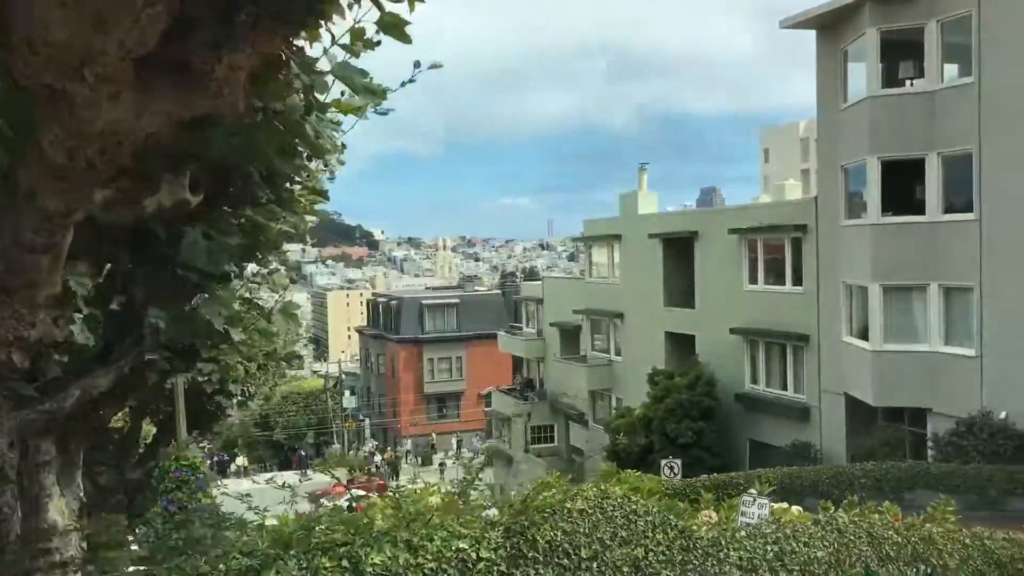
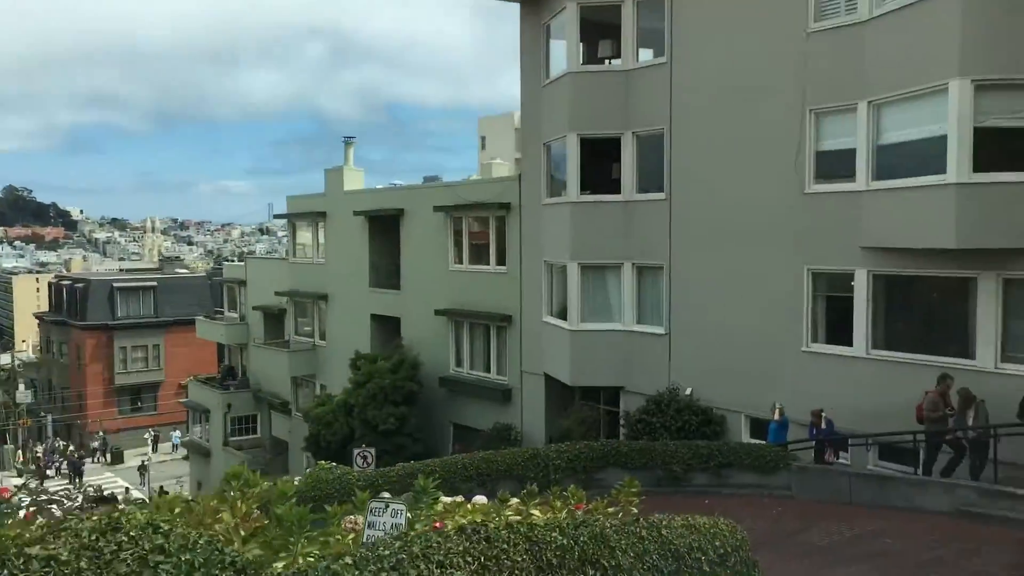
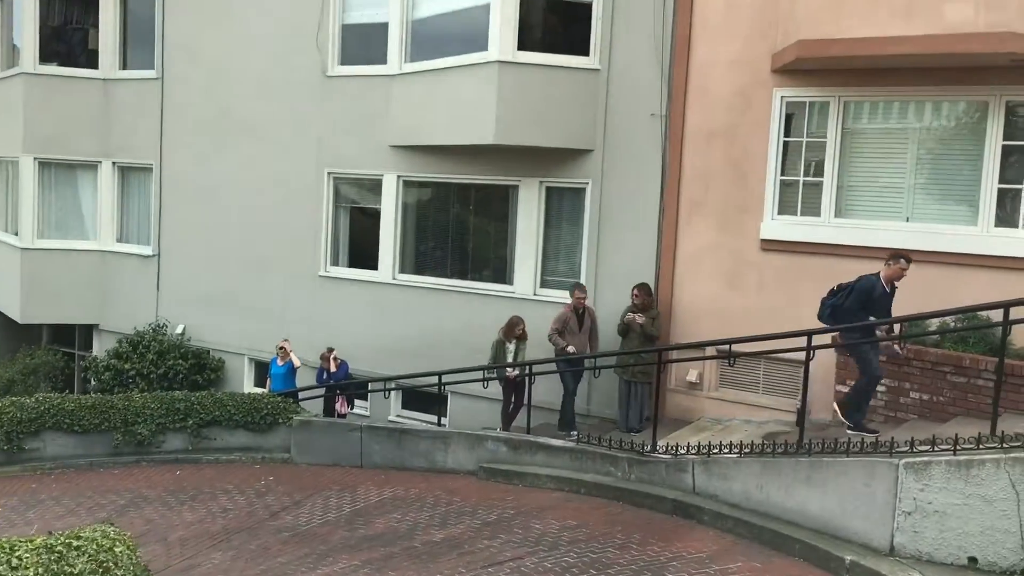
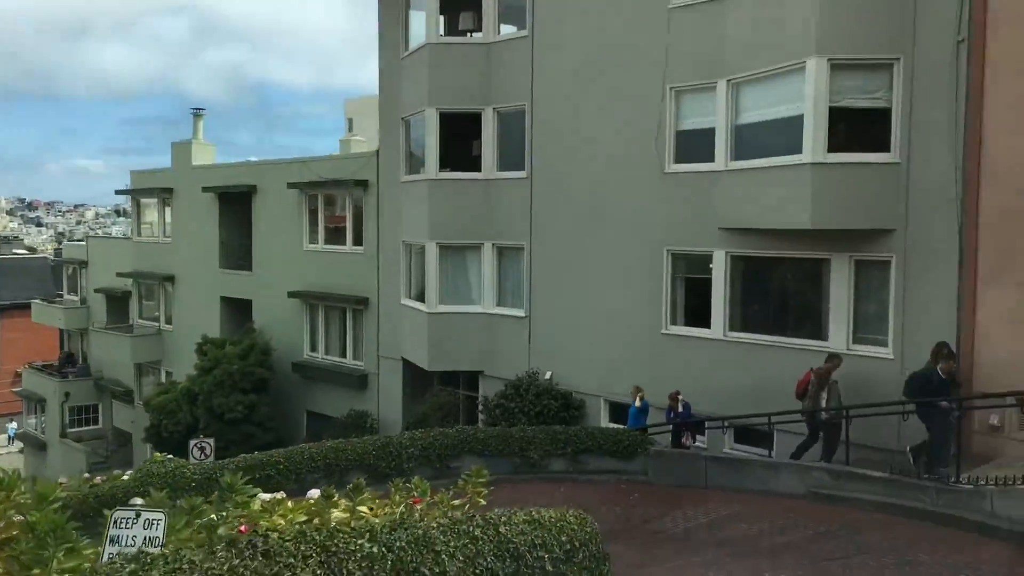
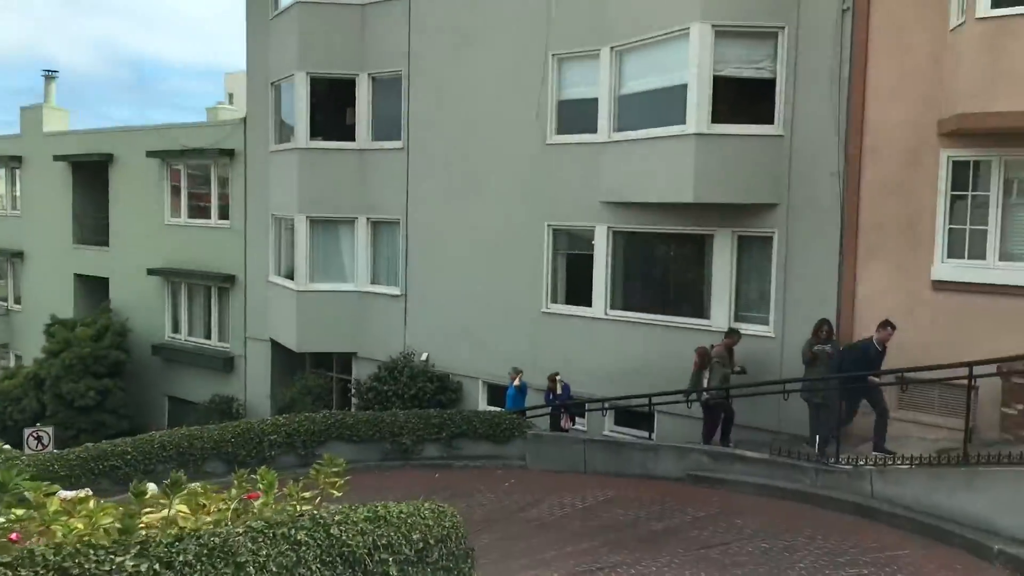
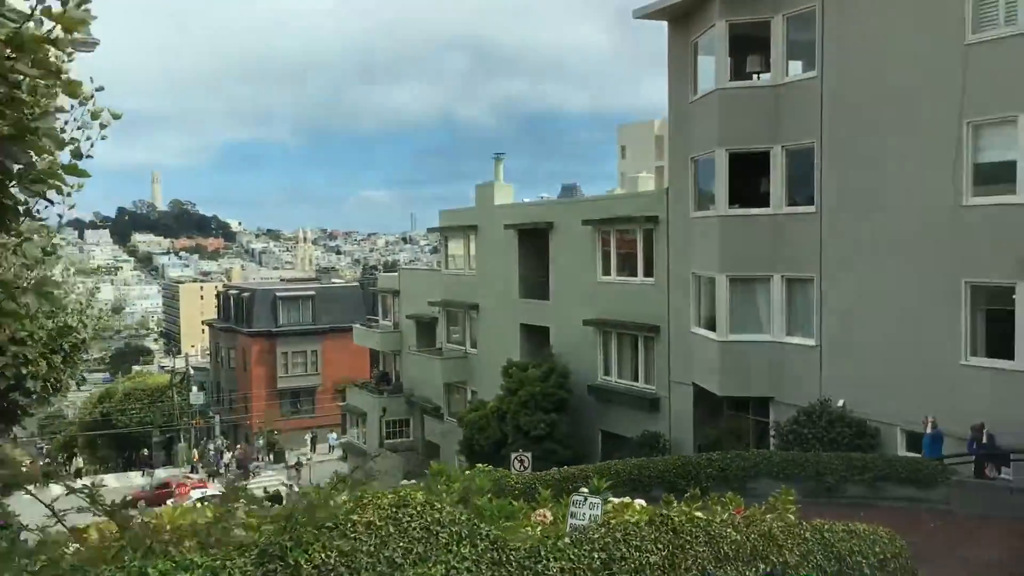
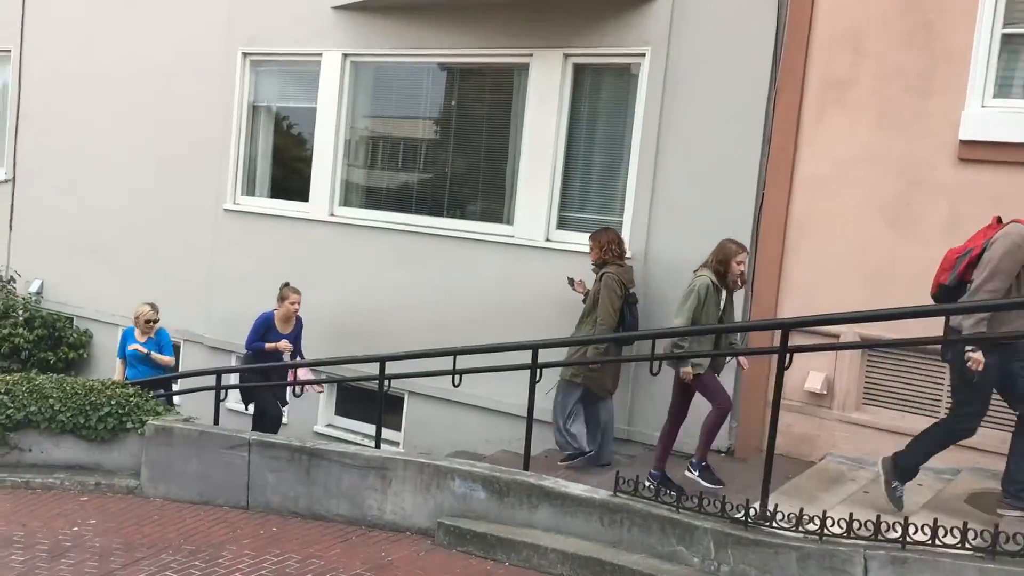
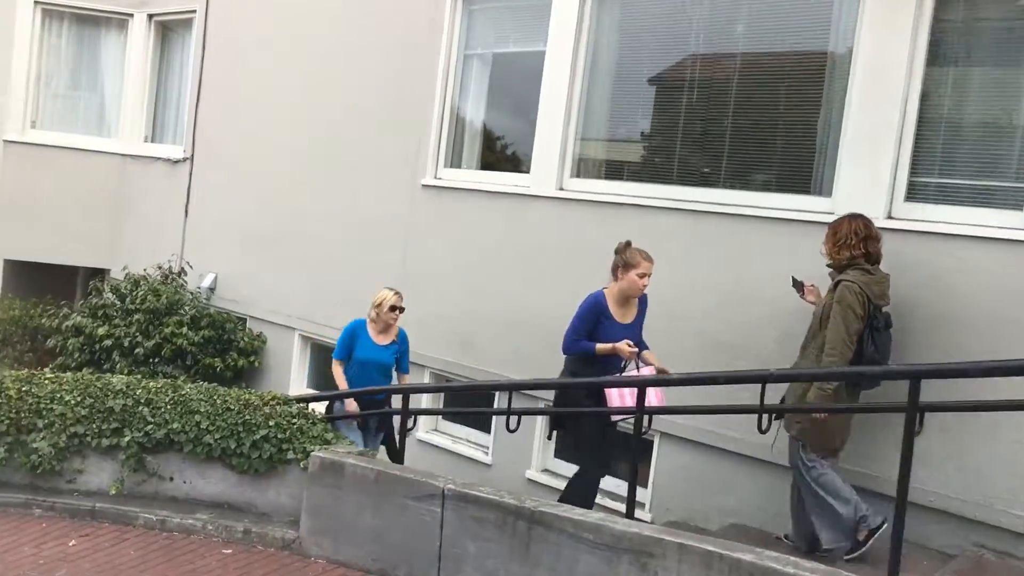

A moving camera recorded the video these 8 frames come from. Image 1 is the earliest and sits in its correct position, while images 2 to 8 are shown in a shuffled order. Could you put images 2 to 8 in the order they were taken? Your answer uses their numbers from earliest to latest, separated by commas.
6, 2, 4, 5, 3, 7, 8
